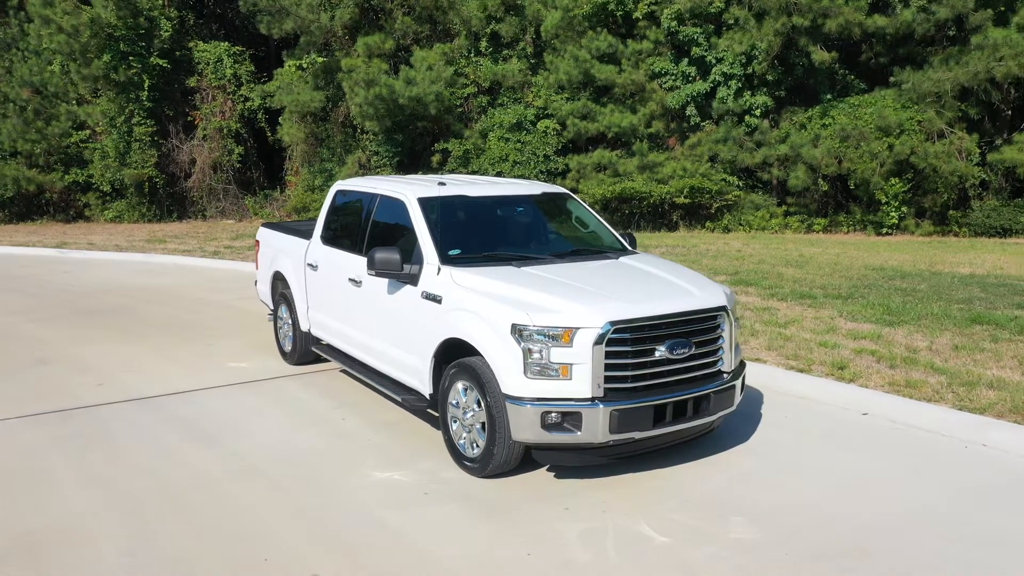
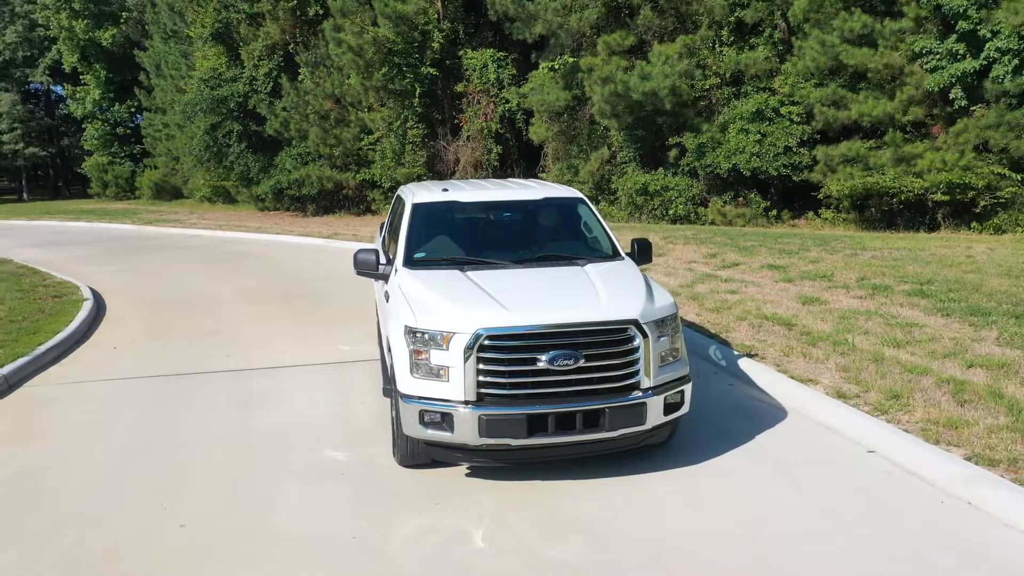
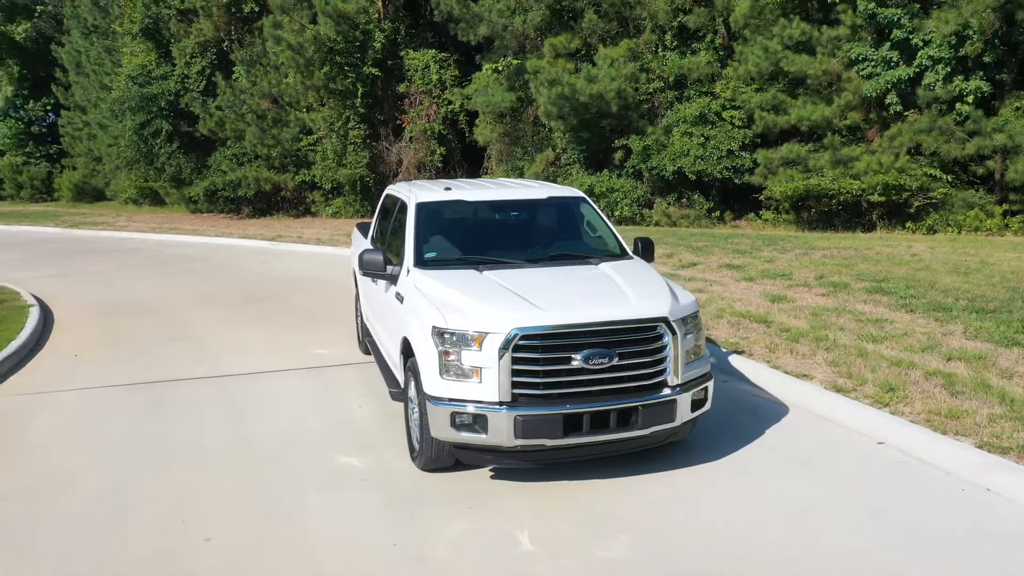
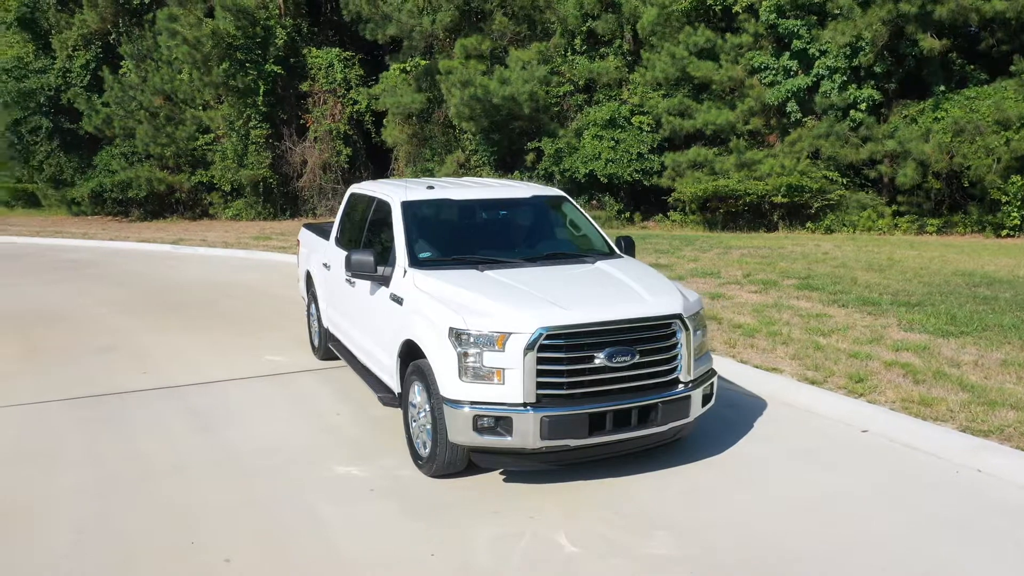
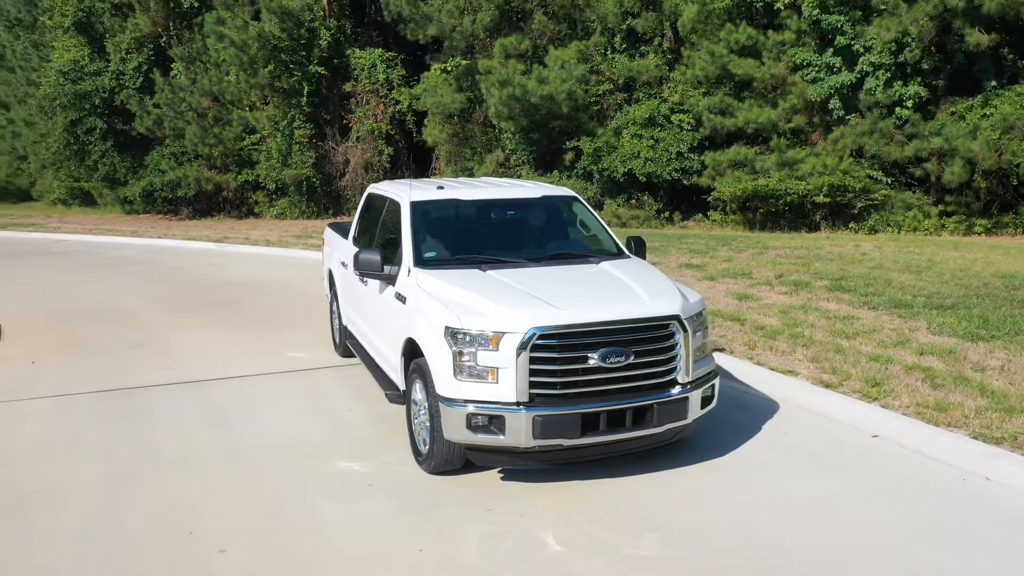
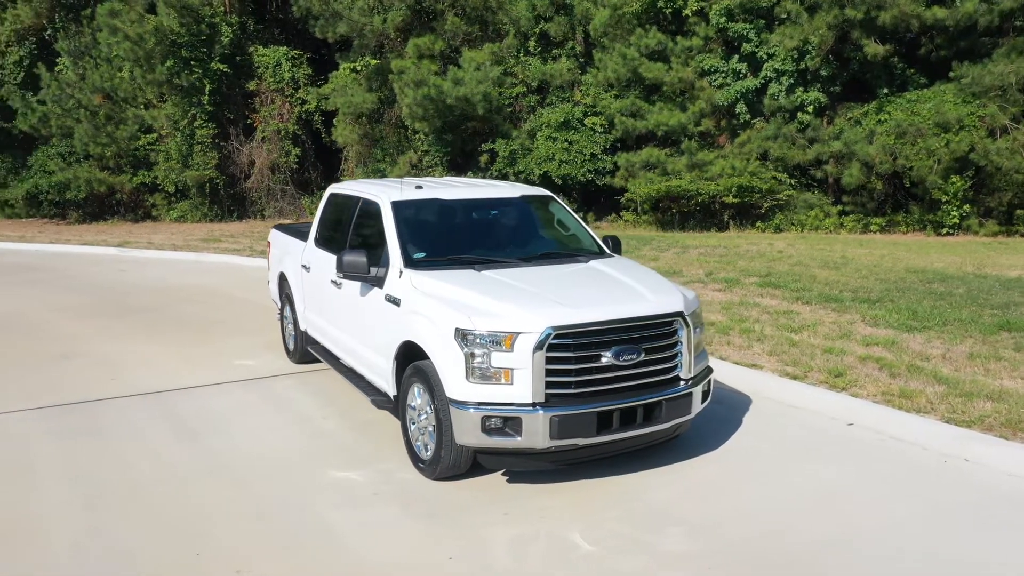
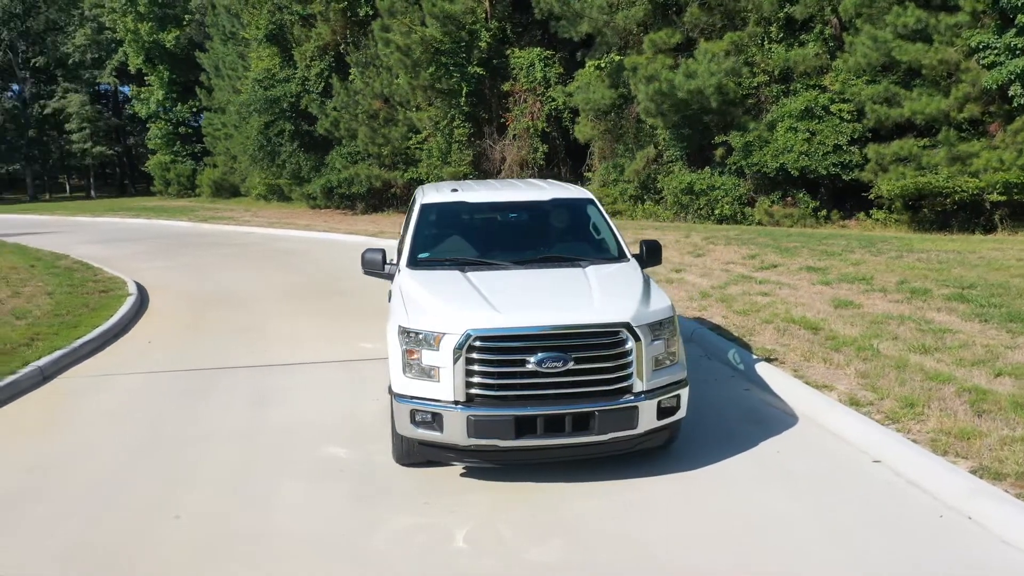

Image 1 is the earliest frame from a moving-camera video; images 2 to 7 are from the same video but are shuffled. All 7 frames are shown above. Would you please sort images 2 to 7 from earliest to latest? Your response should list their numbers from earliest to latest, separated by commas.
6, 4, 5, 3, 2, 7
